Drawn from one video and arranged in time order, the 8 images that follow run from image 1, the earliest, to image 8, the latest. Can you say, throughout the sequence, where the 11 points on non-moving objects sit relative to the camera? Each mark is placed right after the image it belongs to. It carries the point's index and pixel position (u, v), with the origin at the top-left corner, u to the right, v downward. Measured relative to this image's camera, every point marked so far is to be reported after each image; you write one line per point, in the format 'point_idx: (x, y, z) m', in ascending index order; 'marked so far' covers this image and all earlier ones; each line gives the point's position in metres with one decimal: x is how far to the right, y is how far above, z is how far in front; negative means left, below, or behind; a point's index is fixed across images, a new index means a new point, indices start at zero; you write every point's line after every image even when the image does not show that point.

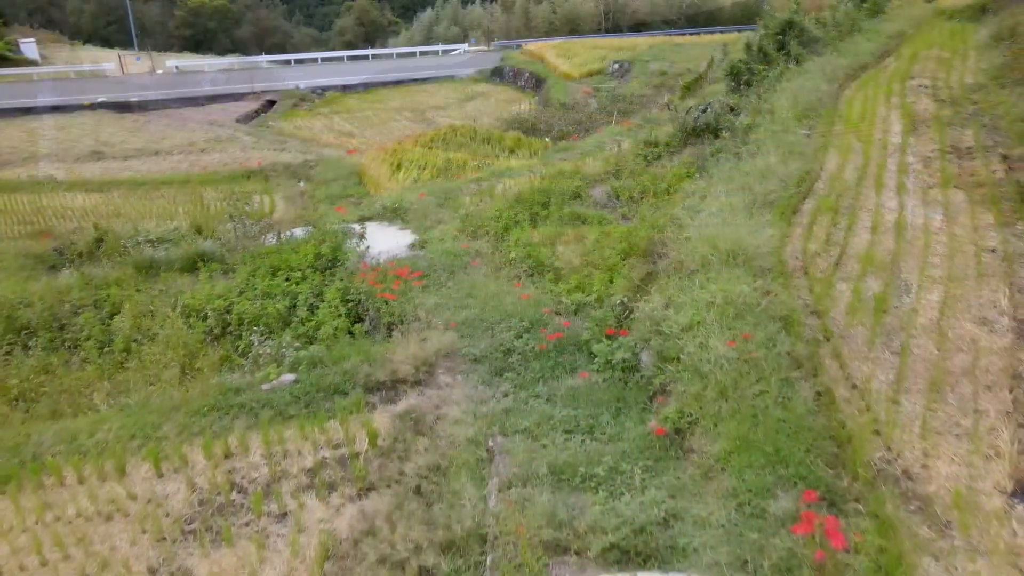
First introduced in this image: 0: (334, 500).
0: (-1.1, -1.3, +4.2) m
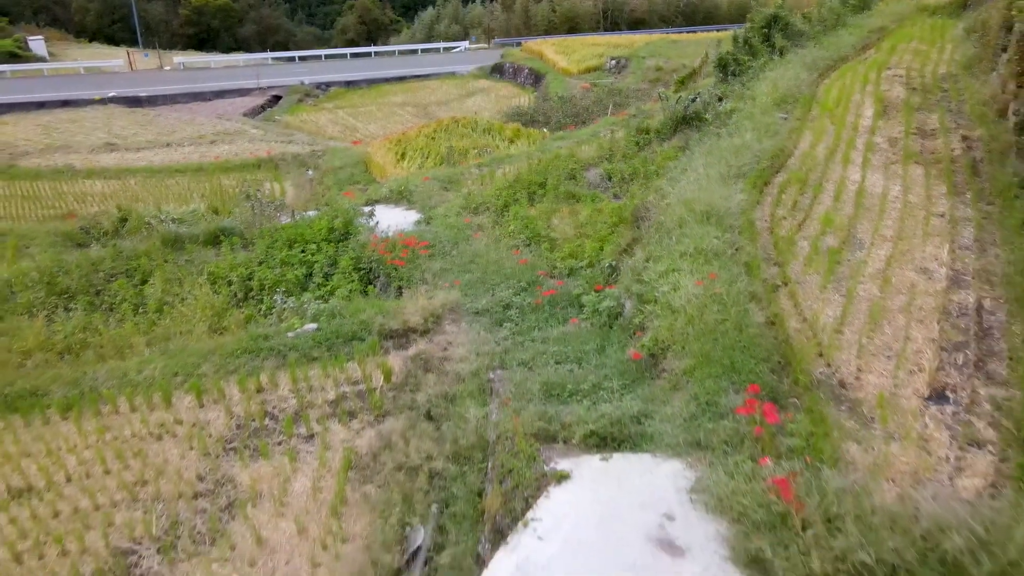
0: (-1.1, -0.9, +4.8) m
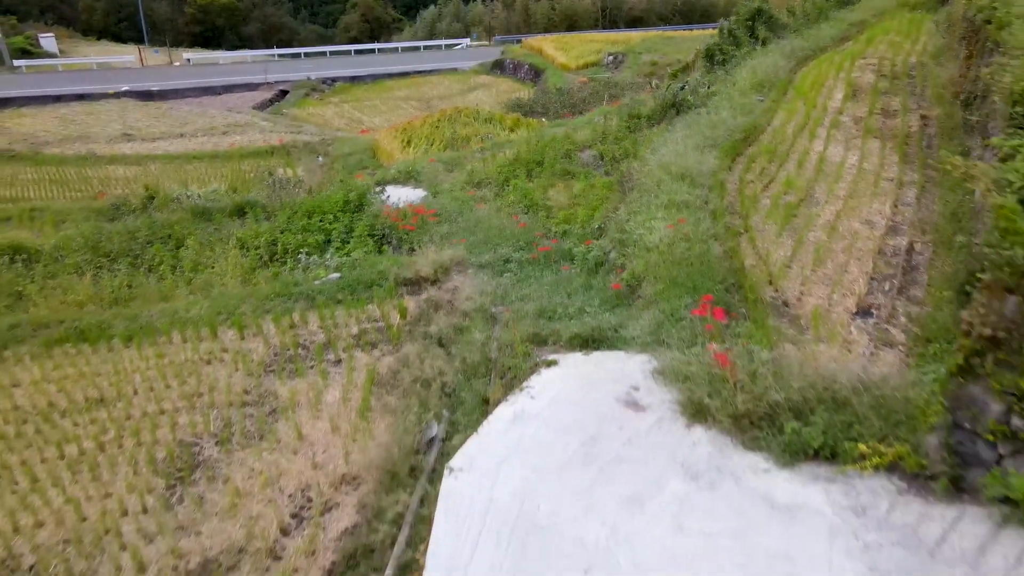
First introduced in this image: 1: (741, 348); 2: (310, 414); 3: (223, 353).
0: (-1.1, -0.5, +5.6) m
1: (+1.3, -0.3, +3.9) m
2: (-1.4, -0.9, +4.9) m
3: (-2.3, -0.5, +5.6) m
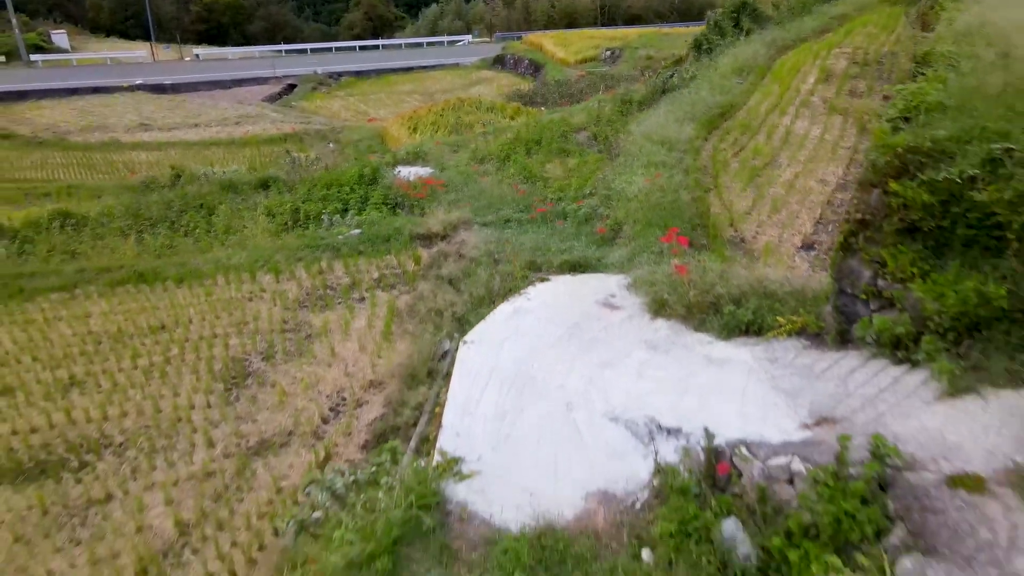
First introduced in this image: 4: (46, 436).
0: (-1.1, 0.0, +6.5) m
1: (+1.3, +0.2, +4.7) m
2: (-1.4, -0.4, +5.8) m
3: (-2.3, 0.0, +6.5) m
4: (-3.2, -1.0, +4.7) m
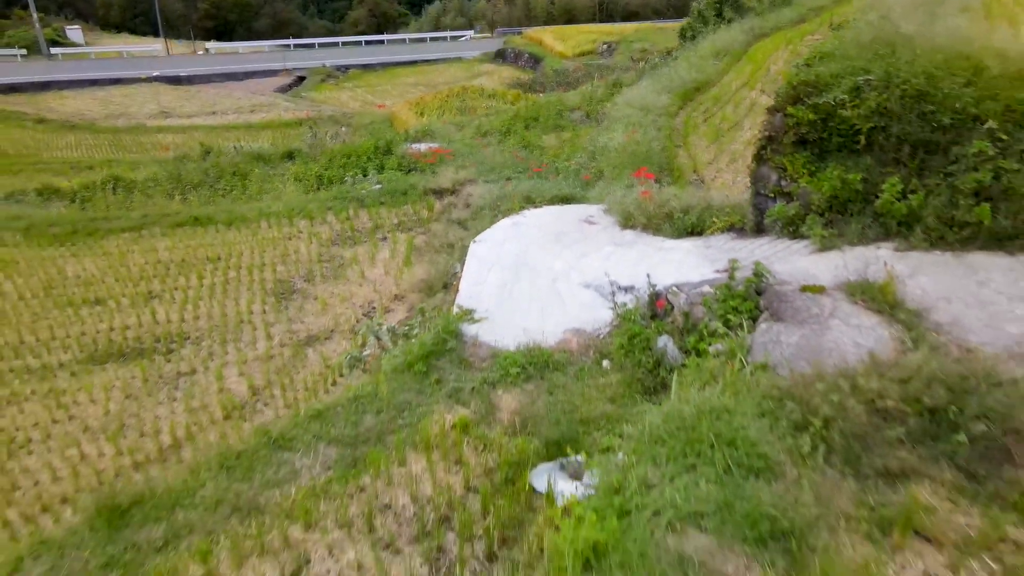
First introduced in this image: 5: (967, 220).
0: (-1.1, +0.6, +7.6) m
1: (+1.3, +0.8, +5.9) m
2: (-1.5, +0.2, +7.0) m
3: (-2.3, +0.6, +7.7) m
4: (-3.2, -0.4, +5.9) m
5: (+2.4, +0.4, +3.7) m
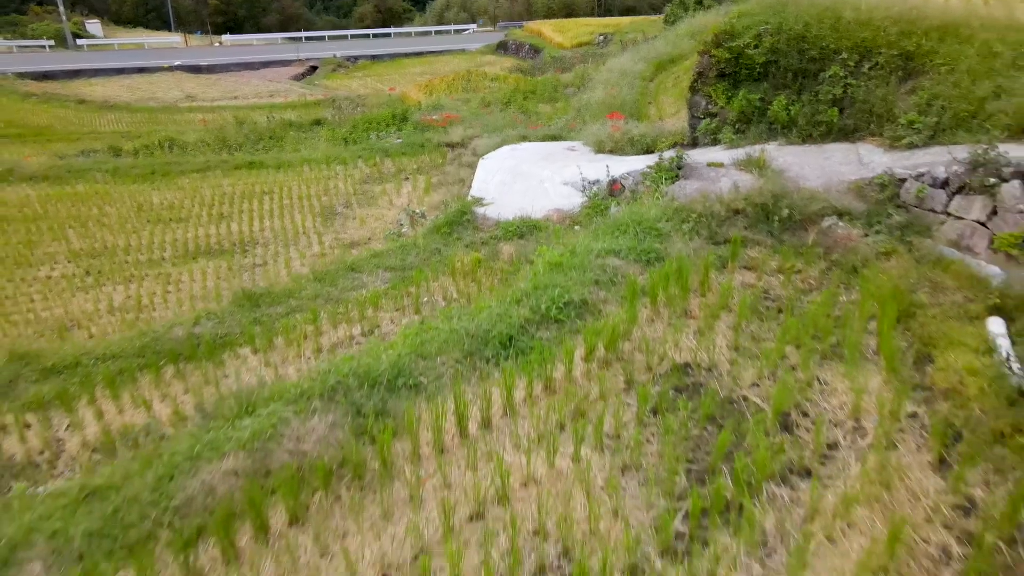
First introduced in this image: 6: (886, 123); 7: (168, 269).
0: (-1.1, +1.5, +9.2) m
1: (+1.3, +1.8, +7.5) m
2: (-1.5, +1.1, +8.6) m
3: (-2.3, +1.5, +9.3) m
4: (-3.2, +0.5, +7.5) m
5: (+2.4, +1.3, +5.3) m
6: (+2.7, +1.2, +5.1) m
7: (-3.4, +0.2, +6.9) m
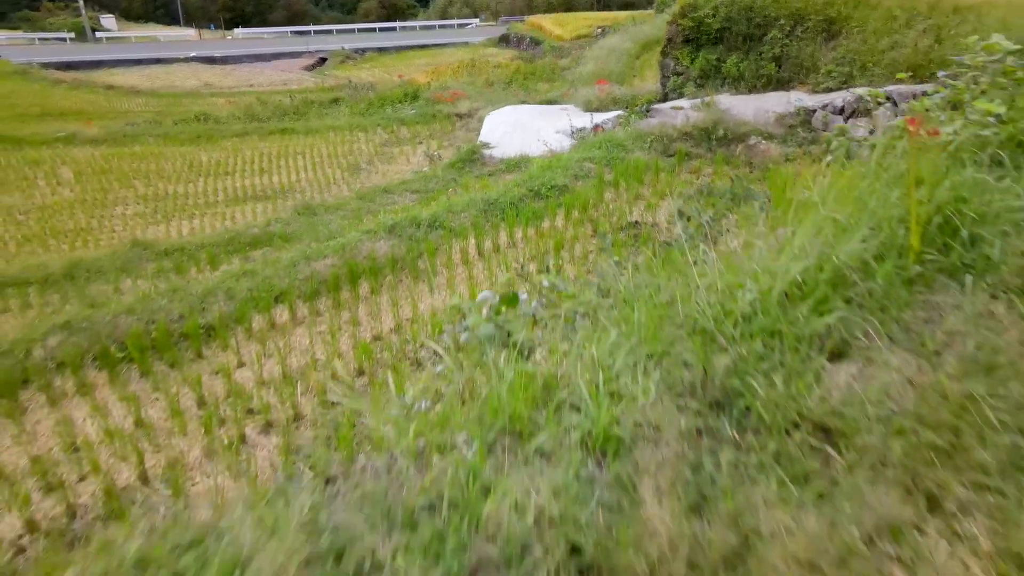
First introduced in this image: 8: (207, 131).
0: (-1.1, +2.3, +10.5) m
1: (+1.3, +2.5, +8.7) m
2: (-1.4, +1.9, +9.9) m
3: (-2.3, +2.3, +10.5) m
4: (-3.2, +1.3, +8.8) m
5: (+2.4, +2.0, +6.5) m
6: (+2.8, +2.0, +6.3) m
7: (-3.4, +0.9, +8.2) m
8: (-4.9, +2.5, +11.1) m
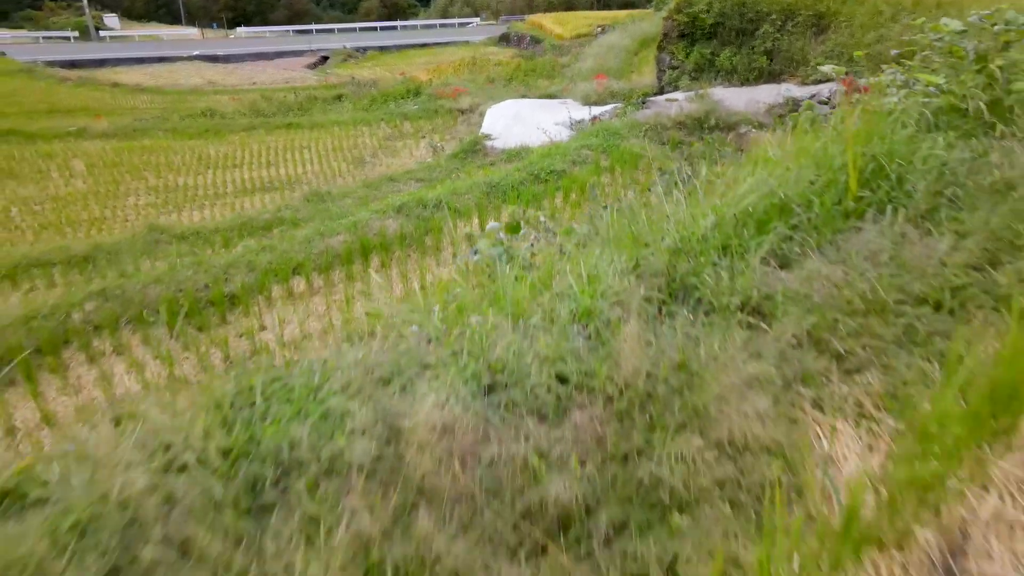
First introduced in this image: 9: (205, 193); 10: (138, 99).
0: (-1.1, +2.4, +10.8) m
1: (+1.3, +2.6, +9.0) m
2: (-1.4, +2.0, +10.1) m
3: (-2.3, +2.4, +10.8) m
4: (-3.2, +1.4, +9.1) m
5: (+2.4, +2.2, +6.8) m
6: (+2.8, +2.1, +6.6) m
7: (-3.4, +1.1, +8.4) m
8: (-4.9, +2.7, +11.4) m
9: (-3.8, +1.2, +8.6) m
10: (-10.5, +5.3, +19.5) m
